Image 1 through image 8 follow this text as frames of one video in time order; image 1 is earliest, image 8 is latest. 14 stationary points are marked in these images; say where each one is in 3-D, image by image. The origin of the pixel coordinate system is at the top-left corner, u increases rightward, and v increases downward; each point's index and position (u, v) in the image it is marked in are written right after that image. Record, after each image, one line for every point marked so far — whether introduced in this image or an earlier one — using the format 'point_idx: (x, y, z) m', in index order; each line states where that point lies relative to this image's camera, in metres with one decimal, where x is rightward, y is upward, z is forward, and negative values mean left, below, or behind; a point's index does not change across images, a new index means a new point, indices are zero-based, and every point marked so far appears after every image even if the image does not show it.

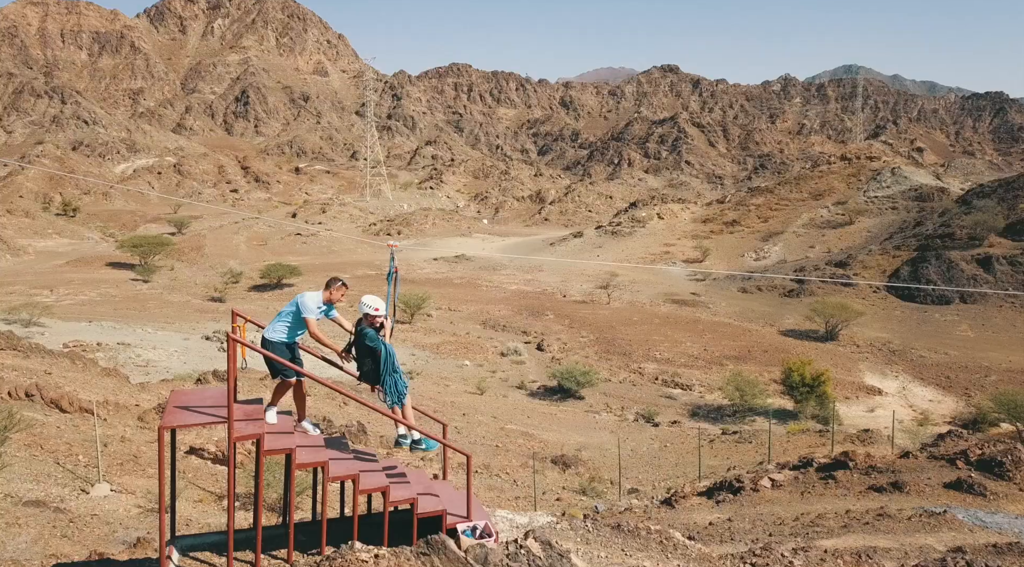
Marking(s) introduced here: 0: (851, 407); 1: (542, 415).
0: (+7.7, -2.8, +18.8) m
1: (+0.6, -2.6, +16.7) m
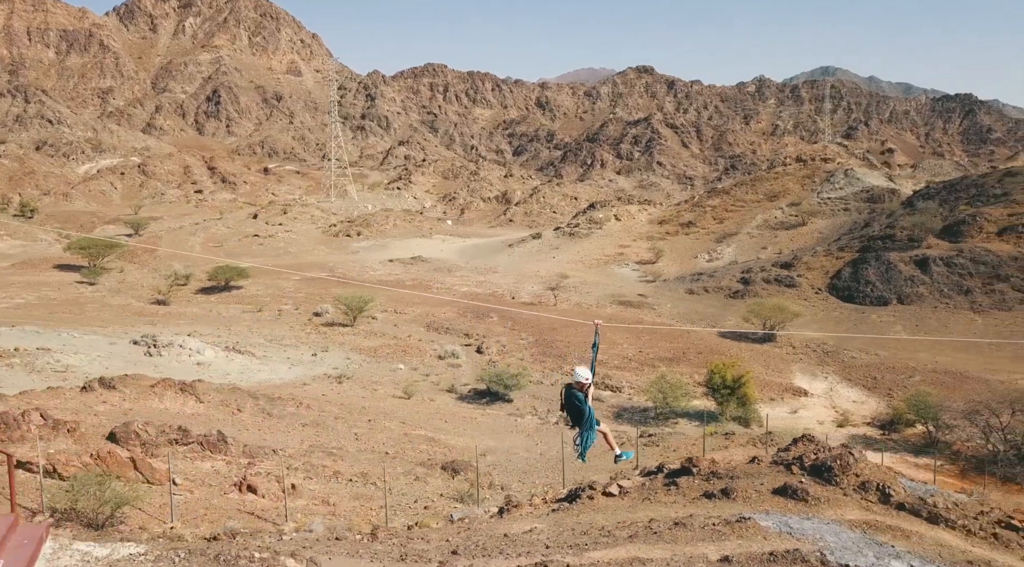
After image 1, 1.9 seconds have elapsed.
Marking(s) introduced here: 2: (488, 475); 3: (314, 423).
0: (+6.0, -2.8, +18.9) m
1: (-1.1, -2.7, +16.6) m
2: (-0.4, -2.7, +11.7) m
3: (-3.1, -2.2, +12.8) m
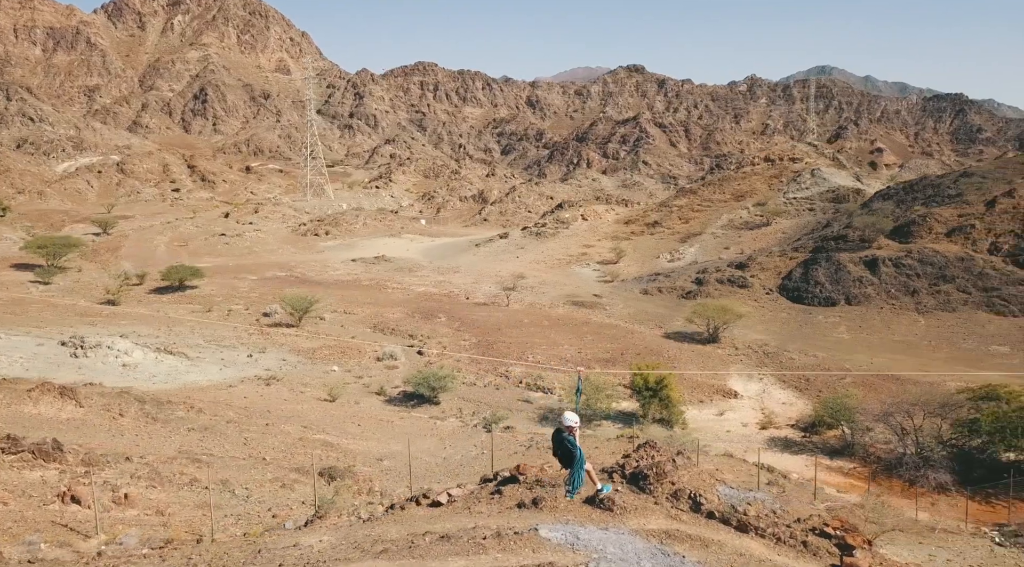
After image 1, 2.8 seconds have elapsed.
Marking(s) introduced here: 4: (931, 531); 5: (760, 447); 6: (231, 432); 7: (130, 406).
0: (+4.3, -2.9, +18.9) m
1: (-2.7, -2.8, +16.5) m
2: (-2.0, -2.8, +11.6) m
3: (-4.7, -2.2, +12.7) m
4: (+5.5, -3.3, +11.1) m
5: (+4.9, -3.2, +16.5) m
6: (-4.3, -2.3, +12.7) m
7: (-5.8, -1.9, +12.7) m
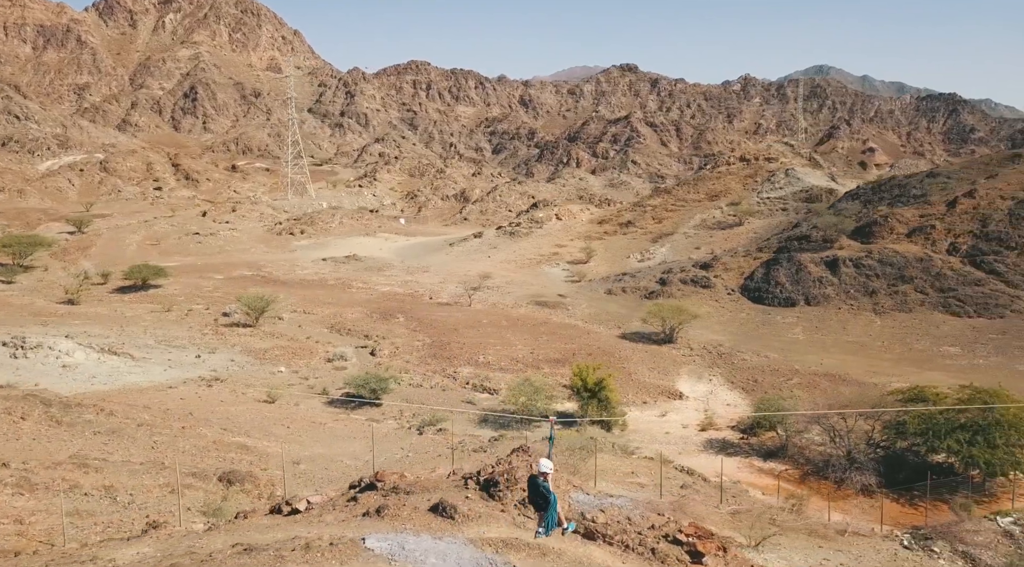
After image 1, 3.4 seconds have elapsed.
0: (+3.0, -2.9, +18.7) m
1: (-4.0, -2.8, +16.3) m
2: (-3.3, -2.8, +11.5) m
3: (-6.0, -2.2, +12.5) m
4: (+4.2, -3.3, +11.0) m
5: (+3.6, -3.3, +16.4) m
6: (-5.6, -2.3, +12.5) m
7: (-7.1, -1.9, +12.5) m
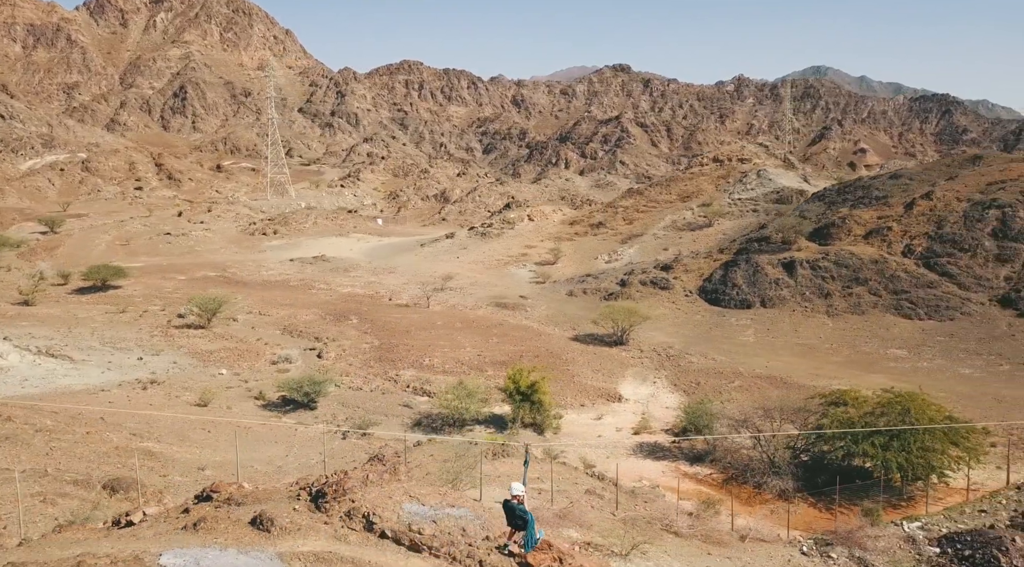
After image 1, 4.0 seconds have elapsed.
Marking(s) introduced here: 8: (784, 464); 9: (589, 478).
0: (+1.5, -2.9, +18.6) m
1: (-5.4, -2.8, +16.1) m
2: (-4.7, -2.8, +11.3) m
3: (-7.4, -2.2, +12.3) m
4: (+2.8, -3.4, +10.9) m
5: (+2.2, -3.3, +16.3) m
6: (-7.0, -2.3, +12.3) m
7: (-8.5, -1.9, +12.3) m
8: (+4.6, -3.1, +14.2) m
9: (+1.2, -3.0, +13.0) m
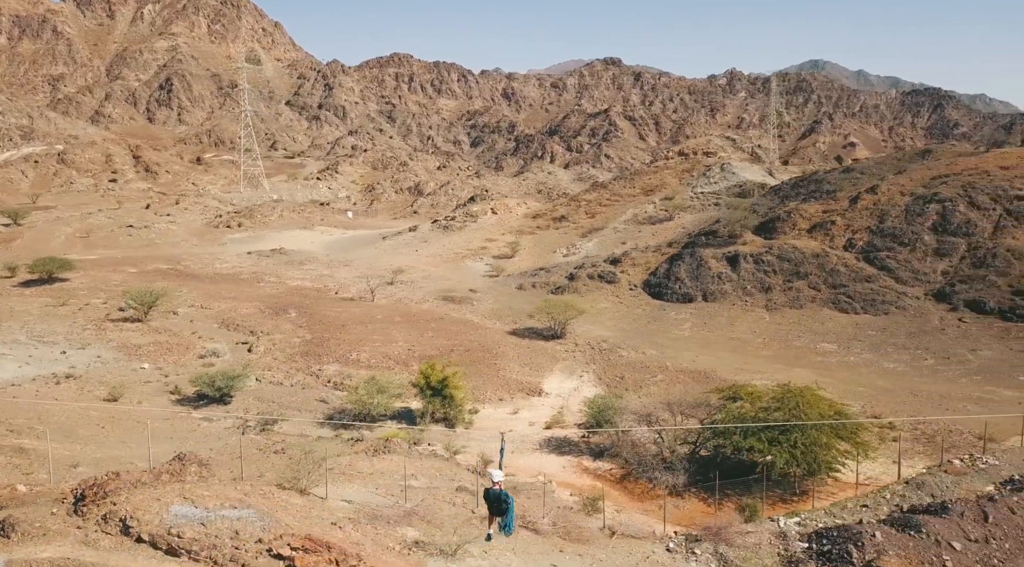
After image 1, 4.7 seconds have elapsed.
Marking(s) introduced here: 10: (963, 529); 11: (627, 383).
0: (-0.4, -2.8, +18.5) m
1: (-7.3, -2.7, +15.9) m
2: (-6.5, -2.7, +11.1) m
3: (-9.2, -2.1, +12.0) m
4: (+1.0, -3.3, +10.8) m
5: (+0.3, -3.2, +16.2) m
6: (-8.8, -2.2, +12.1) m
7: (-10.3, -1.8, +12.0) m
8: (+2.8, -3.0, +14.1) m
9: (-0.6, -2.9, +12.9) m
10: (+6.0, -3.2, +11.0) m
11: (+2.8, -2.4, +19.9) m
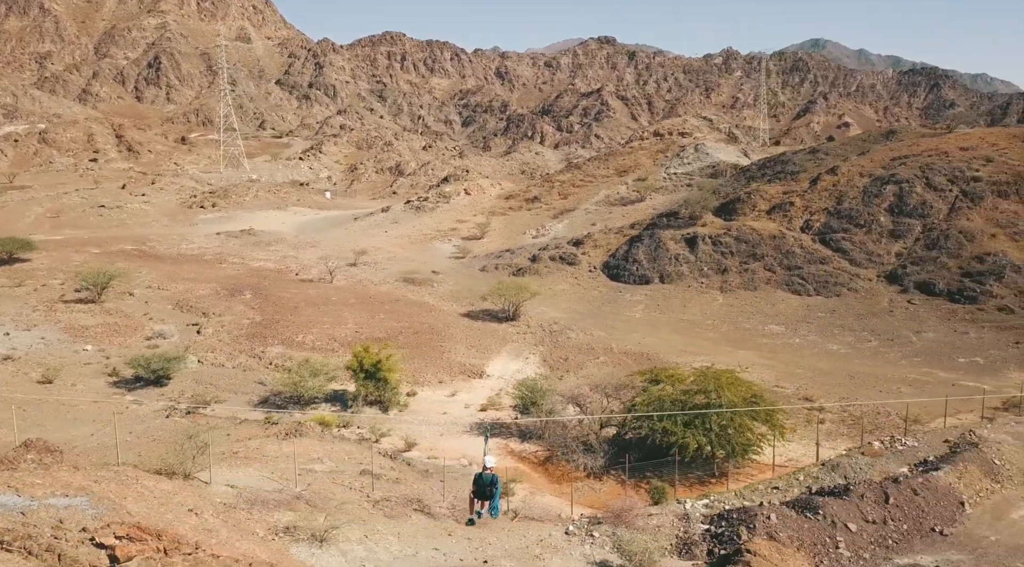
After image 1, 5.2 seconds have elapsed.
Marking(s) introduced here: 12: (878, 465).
0: (-1.7, -2.4, +18.4) m
1: (-8.7, -2.3, +15.8) m
2: (-7.8, -2.5, +11.0) m
3: (-10.5, -1.9, +11.9) m
4: (-0.3, -3.1, +10.8) m
5: (-1.0, -2.9, +16.1) m
6: (-10.1, -2.0, +12.0) m
7: (-11.6, -1.6, +11.9) m
8: (+1.5, -2.7, +14.1) m
9: (-2.0, -2.7, +12.8) m
10: (+4.6, -3.0, +11.1) m
11: (+1.4, -2.0, +19.9) m
12: (+5.8, -2.9, +13.2) m
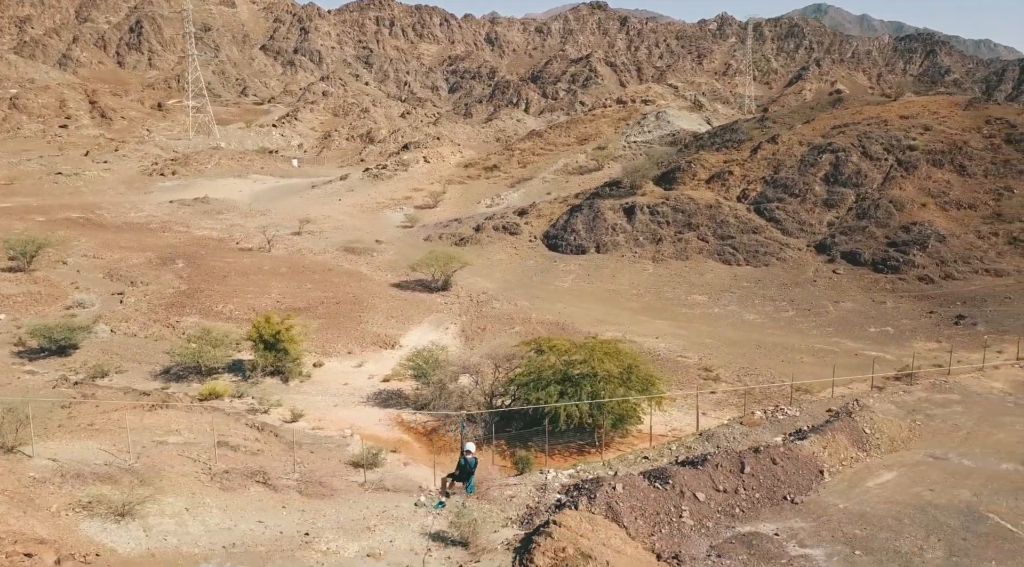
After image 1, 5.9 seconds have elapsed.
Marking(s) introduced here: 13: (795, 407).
0: (-3.8, -1.7, +18.4) m
1: (-10.7, -1.8, +15.7) m
2: (-9.8, -2.1, +10.8) m
3: (-12.5, -1.5, +11.7) m
4: (-2.3, -2.7, +10.7) m
5: (-3.0, -2.3, +16.1) m
6: (-12.1, -1.6, +11.8) m
7: (-13.6, -1.2, +11.7) m
8: (-0.5, -2.2, +14.1) m
9: (-4.0, -2.2, +12.8) m
10: (+2.7, -2.6, +11.1) m
11: (-0.7, -1.3, +19.8) m
12: (+3.8, -2.4, +13.2) m
13: (+4.9, -2.1, +14.4) m
